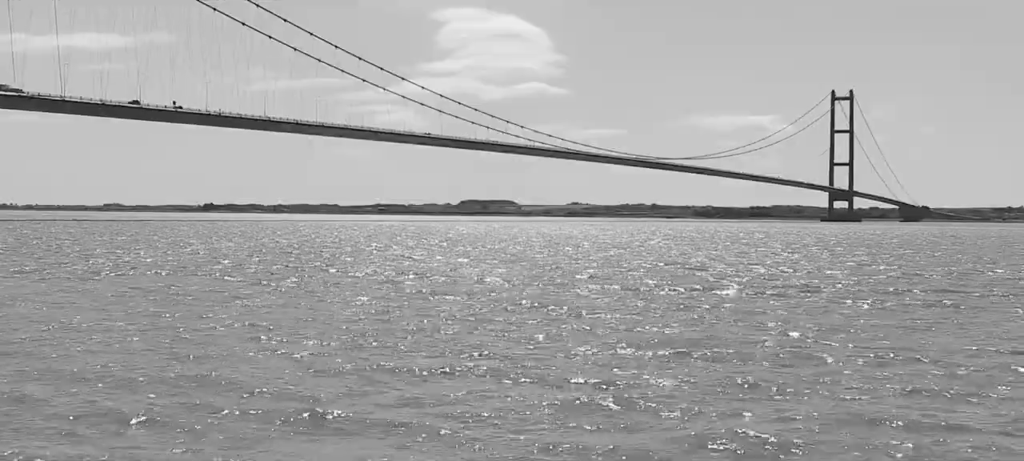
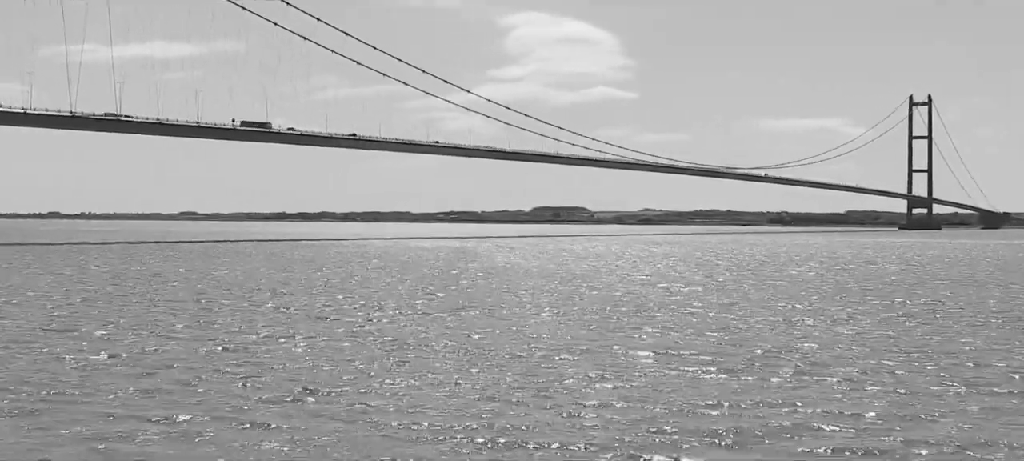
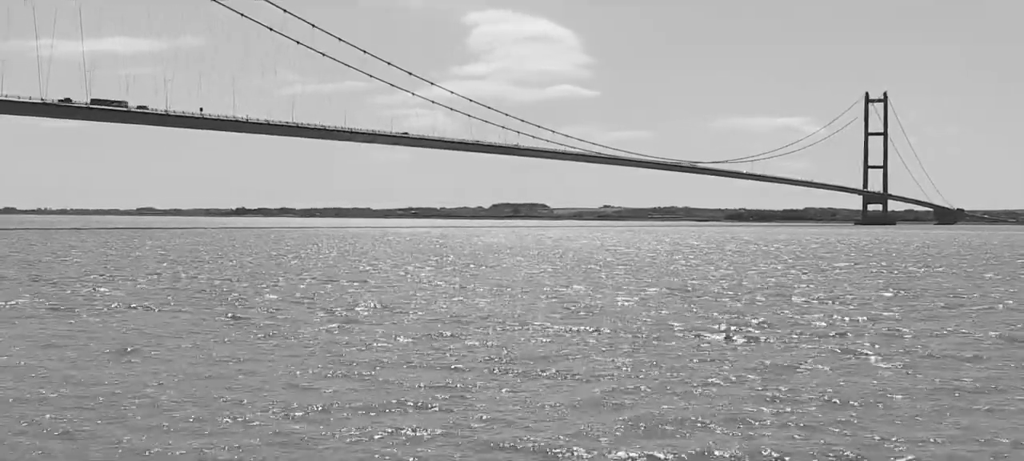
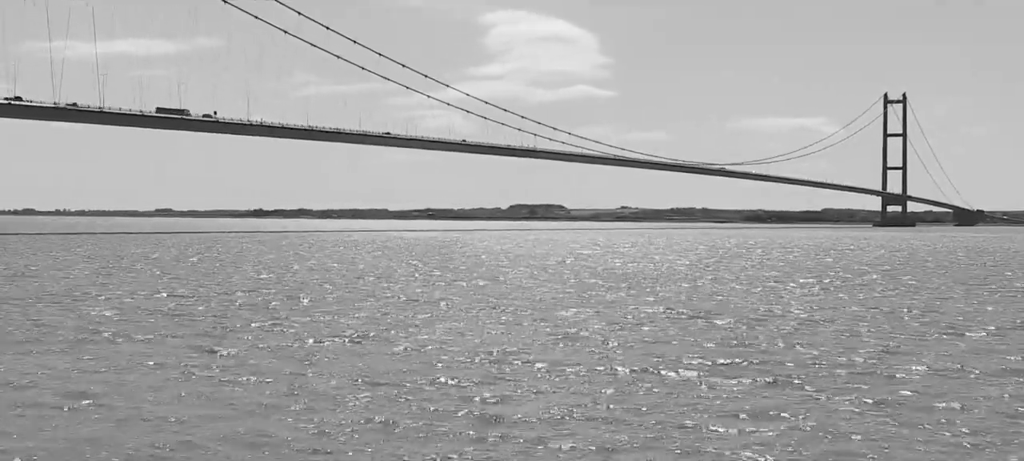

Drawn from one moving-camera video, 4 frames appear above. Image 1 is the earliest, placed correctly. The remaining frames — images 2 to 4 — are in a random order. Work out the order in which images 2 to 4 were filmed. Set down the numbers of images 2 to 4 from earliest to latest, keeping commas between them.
3, 4, 2
